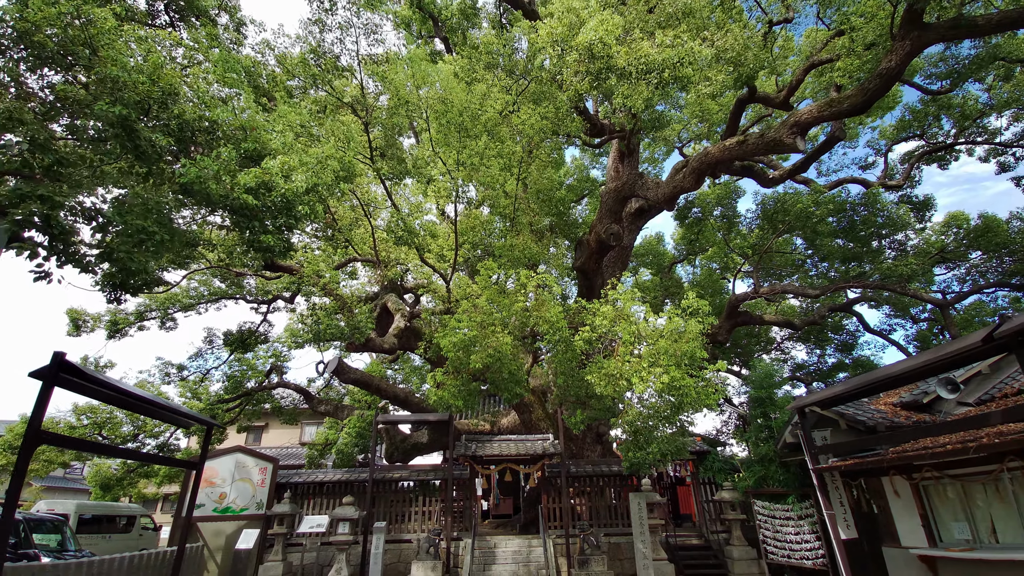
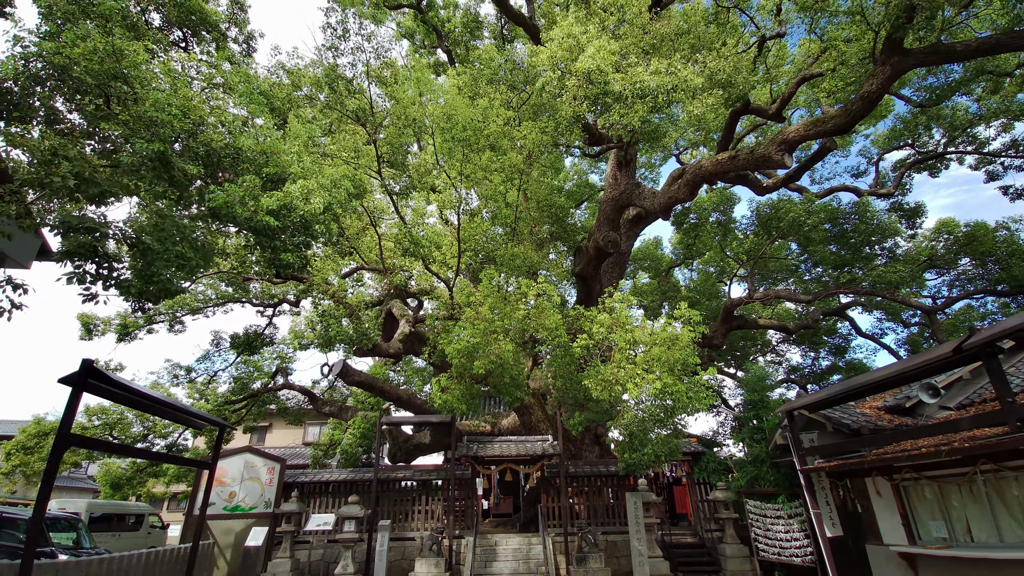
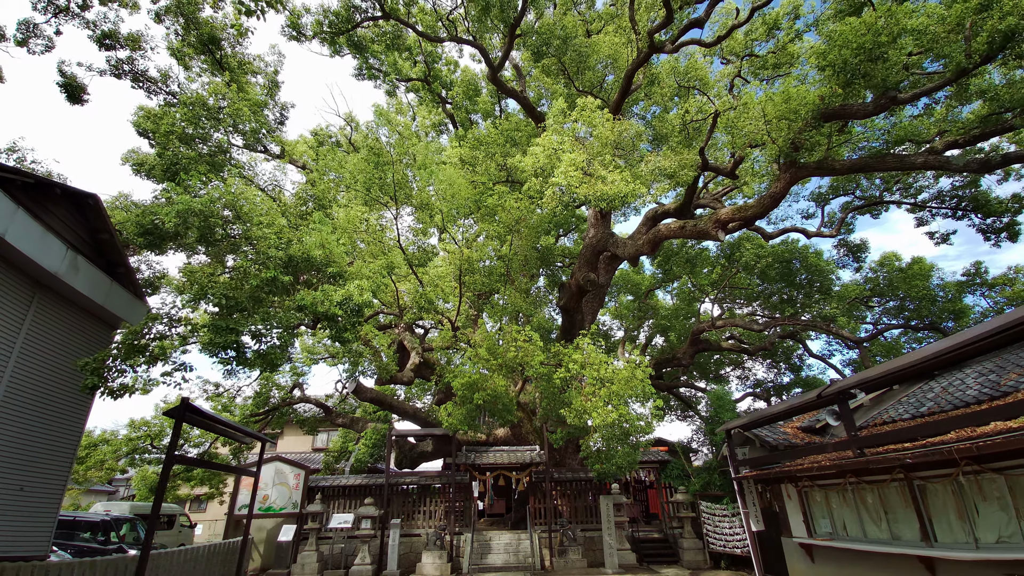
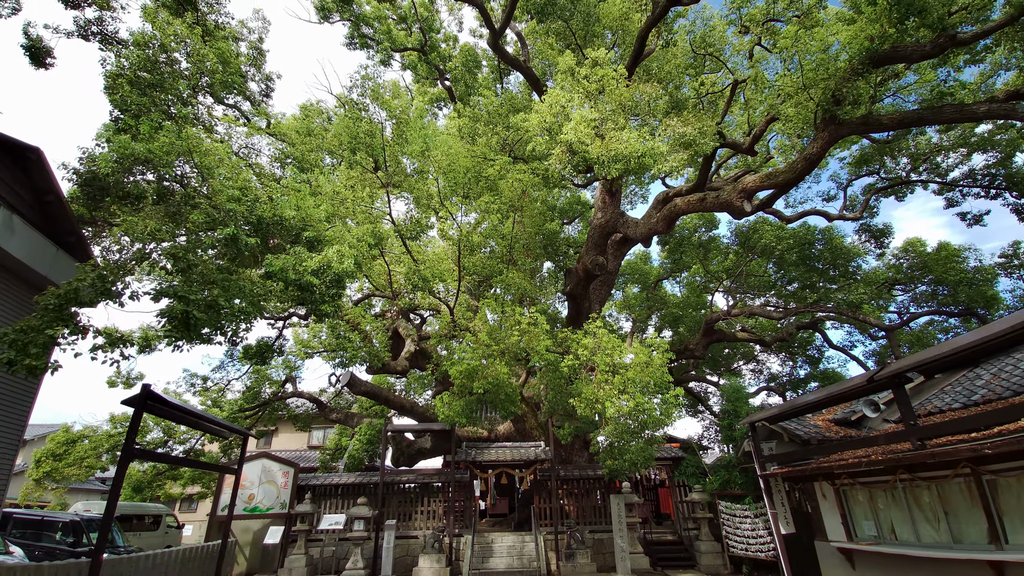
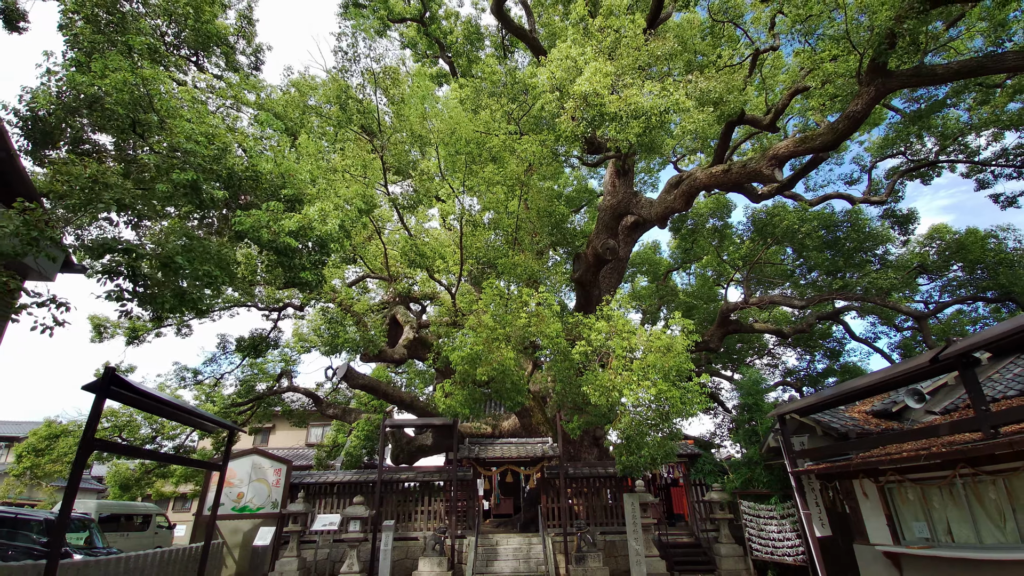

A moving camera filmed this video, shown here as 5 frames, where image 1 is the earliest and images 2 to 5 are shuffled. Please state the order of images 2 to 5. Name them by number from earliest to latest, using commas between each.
2, 5, 4, 3
